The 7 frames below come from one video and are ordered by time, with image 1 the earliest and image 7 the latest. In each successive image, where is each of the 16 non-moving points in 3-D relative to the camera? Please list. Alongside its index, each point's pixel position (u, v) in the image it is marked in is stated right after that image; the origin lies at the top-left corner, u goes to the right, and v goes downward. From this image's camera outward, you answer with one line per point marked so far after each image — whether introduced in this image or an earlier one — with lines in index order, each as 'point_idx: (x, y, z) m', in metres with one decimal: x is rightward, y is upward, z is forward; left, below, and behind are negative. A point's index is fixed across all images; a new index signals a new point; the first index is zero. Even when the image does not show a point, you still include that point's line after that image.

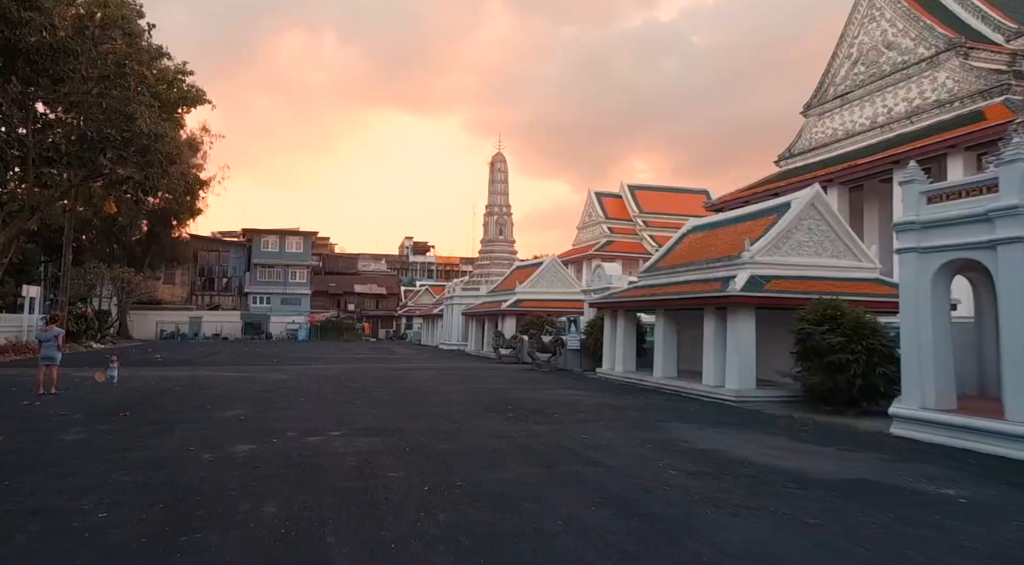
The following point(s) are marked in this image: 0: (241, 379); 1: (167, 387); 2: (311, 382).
0: (-6.6, -2.3, +15.8) m
1: (-6.9, -2.1, +13.0) m
2: (-4.6, -2.3, +14.8) m
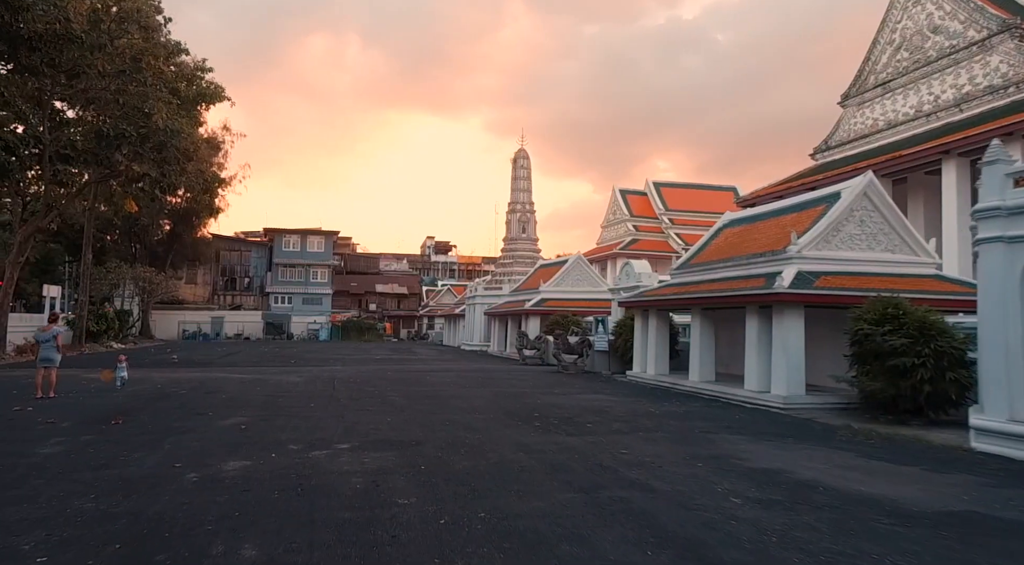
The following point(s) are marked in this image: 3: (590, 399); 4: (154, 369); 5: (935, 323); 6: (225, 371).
0: (-6.0, -2.3, +15.1) m
1: (-6.4, -2.0, +12.3) m
2: (-4.0, -2.2, +14.1) m
3: (+1.5, -2.2, +12.2) m
4: (-9.9, -2.4, +18.0) m
5: (+6.3, -0.6, +9.8) m
6: (-7.8, -2.4, +17.8) m
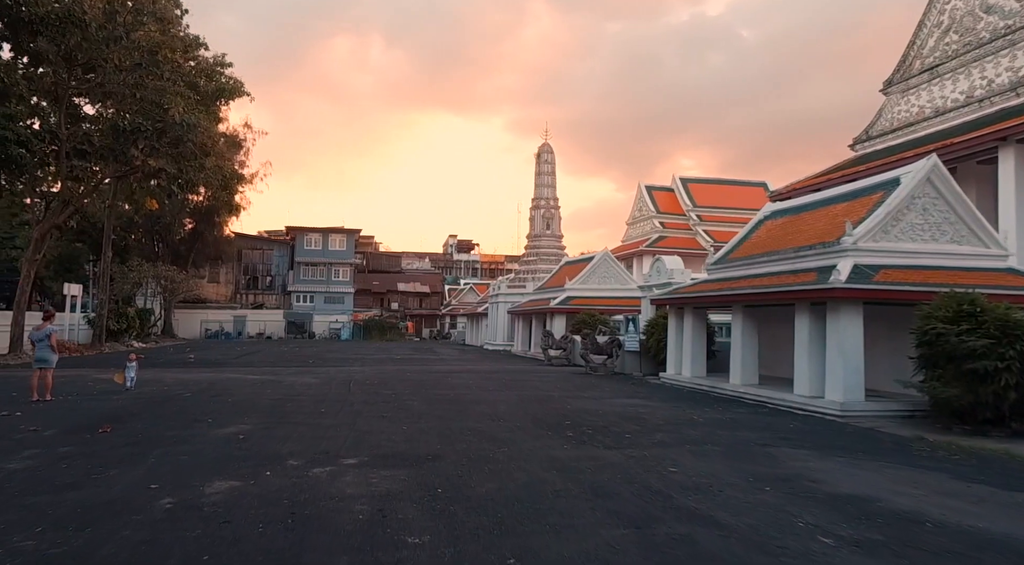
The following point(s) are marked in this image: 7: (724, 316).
0: (-5.4, -2.2, +14.4) m
1: (-5.9, -2.0, +11.6) m
2: (-3.5, -2.1, +13.3) m
3: (+1.9, -2.1, +11.2) m
4: (-9.3, -2.3, +17.4) m
5: (+6.7, -0.5, +8.6) m
6: (-7.2, -2.3, +17.1) m
7: (+5.5, -0.9, +16.9) m
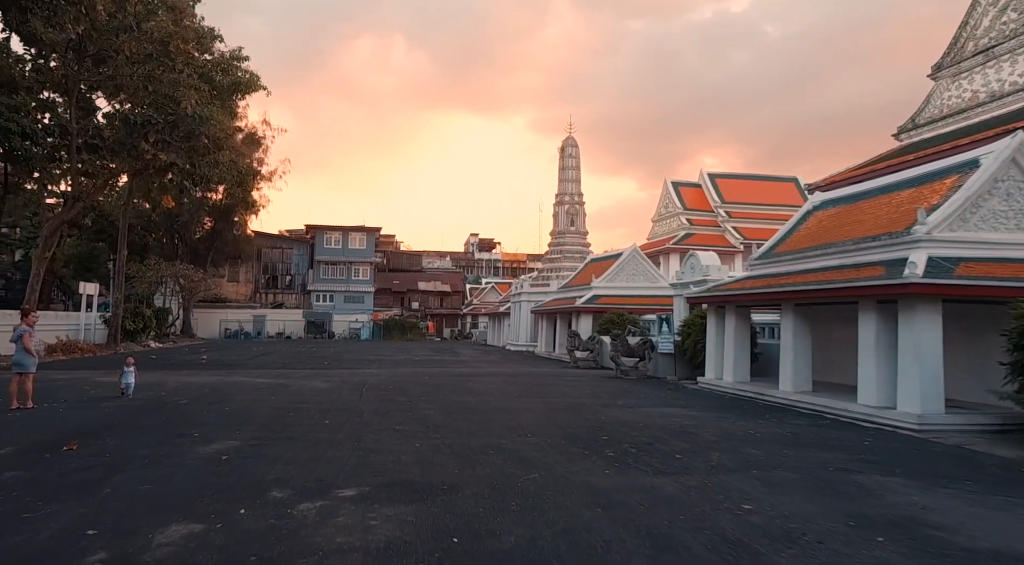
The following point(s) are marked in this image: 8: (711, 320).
0: (-4.9, -2.1, +13.4) m
1: (-5.4, -1.9, +10.7) m
2: (-3.0, -2.1, +12.2) m
3: (+2.3, -2.0, +10.0) m
4: (-8.6, -2.3, +16.6) m
5: (+7.0, -0.4, +7.3) m
6: (-6.6, -2.3, +16.2) m
7: (+6.1, -0.8, +15.6) m
8: (+4.5, -0.9, +14.8) m
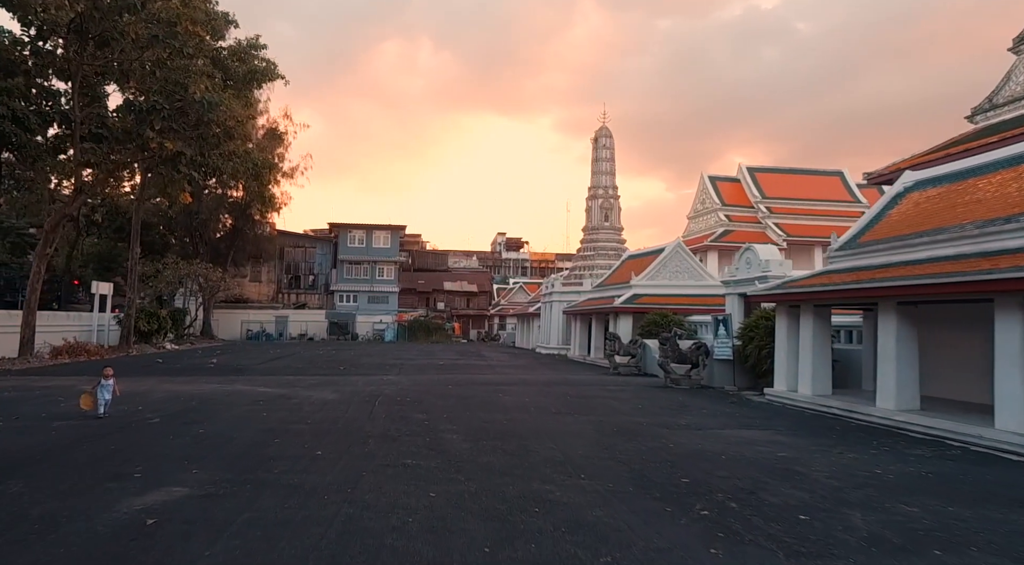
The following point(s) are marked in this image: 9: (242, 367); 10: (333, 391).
0: (-4.2, -2.1, +11.7) m
1: (-4.9, -1.8, +8.9) m
2: (-2.4, -2.0, +10.4) m
3: (+2.9, -1.9, +7.9) m
4: (-7.8, -2.2, +15.0) m
5: (+7.4, -0.3, +5.0) m
6: (-5.8, -2.2, +14.5) m
7: (+6.8, -0.7, +13.4) m
8: (+5.2, -0.8, +12.7) m
9: (-7.8, -2.5, +18.9) m
10: (-3.4, -2.1, +12.4) m
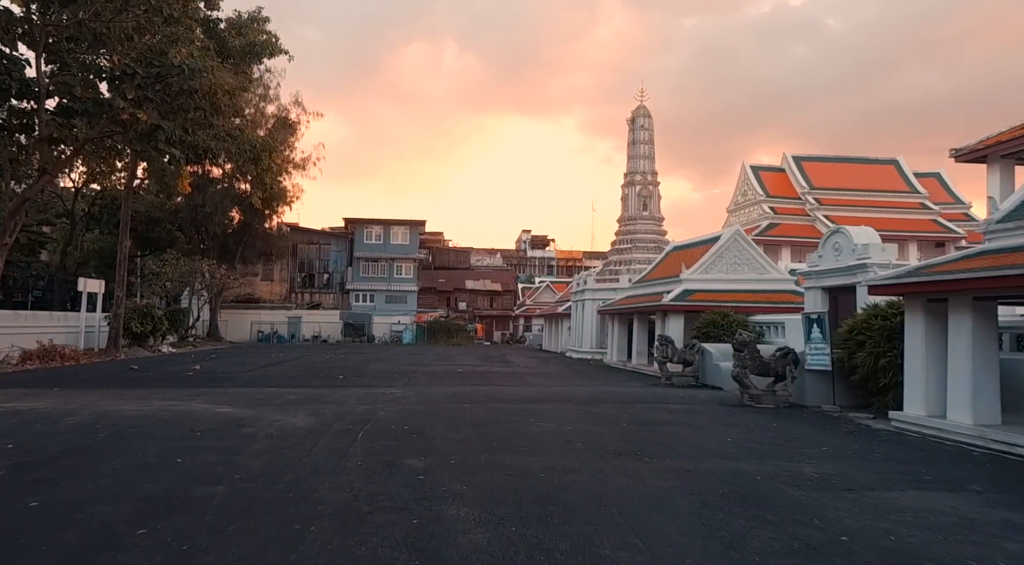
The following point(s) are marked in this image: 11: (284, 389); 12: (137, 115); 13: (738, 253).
0: (-3.7, -1.9, +8.7) m
1: (-4.5, -1.6, +6.0) m
2: (-2.0, -1.8, +7.3) m
3: (+3.2, -1.7, +4.7) m
4: (-7.2, -2.0, +12.1) m
5: (+7.7, -0.1, +1.6) m
6: (-5.2, -2.0, +11.6) m
7: (+7.4, -0.5, +10.0) m
8: (+5.7, -0.6, +9.3) m
9: (-7.1, -2.3, +16.0) m
10: (-2.9, -1.9, +9.4) m
11: (-4.5, -2.1, +12.9) m
12: (-10.1, +4.5, +17.7) m
13: (+6.7, +0.9, +19.3) m
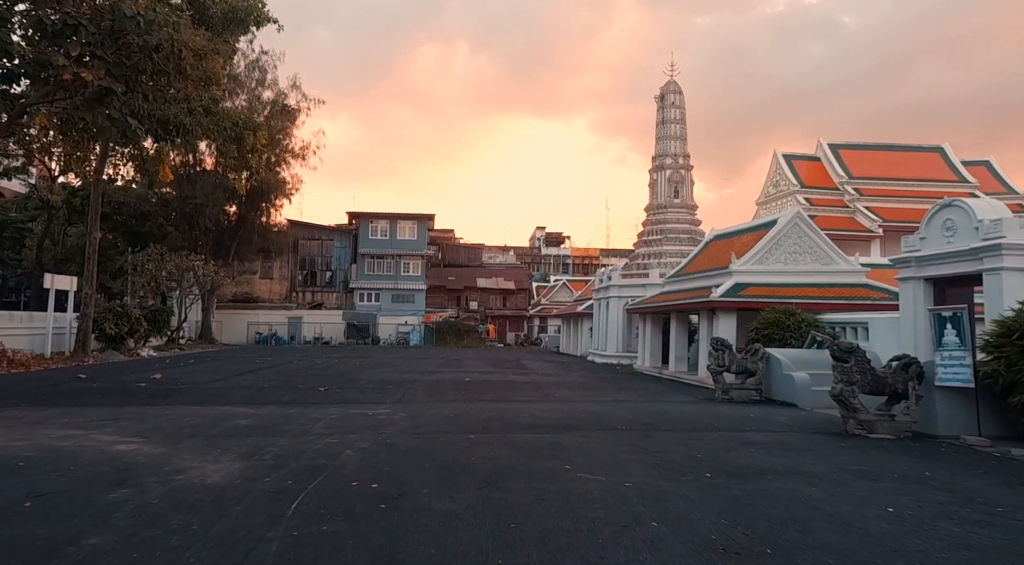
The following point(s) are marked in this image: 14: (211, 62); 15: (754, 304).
0: (-3.5, -1.7, +5.8) m
1: (-4.3, -1.4, +3.1) m
2: (-1.8, -1.6, +4.4) m
3: (+3.4, -1.5, +1.6) m
4: (-6.9, -1.8, +9.3) m
5: (+7.8, +0.1, -1.5) m
6: (-4.9, -1.8, +8.7) m
7: (+7.6, -0.3, +6.8) m
8: (+6.0, -0.4, +6.2) m
9: (-6.7, -2.1, +13.2) m
10: (-2.7, -1.7, +6.5) m
11: (-4.2, -1.9, +10.0) m
12: (-9.7, +4.7, +14.9) m
13: (+7.2, +1.1, +16.2) m
14: (-8.6, +6.2, +18.7) m
15: (+5.6, -0.5, +15.0) m
